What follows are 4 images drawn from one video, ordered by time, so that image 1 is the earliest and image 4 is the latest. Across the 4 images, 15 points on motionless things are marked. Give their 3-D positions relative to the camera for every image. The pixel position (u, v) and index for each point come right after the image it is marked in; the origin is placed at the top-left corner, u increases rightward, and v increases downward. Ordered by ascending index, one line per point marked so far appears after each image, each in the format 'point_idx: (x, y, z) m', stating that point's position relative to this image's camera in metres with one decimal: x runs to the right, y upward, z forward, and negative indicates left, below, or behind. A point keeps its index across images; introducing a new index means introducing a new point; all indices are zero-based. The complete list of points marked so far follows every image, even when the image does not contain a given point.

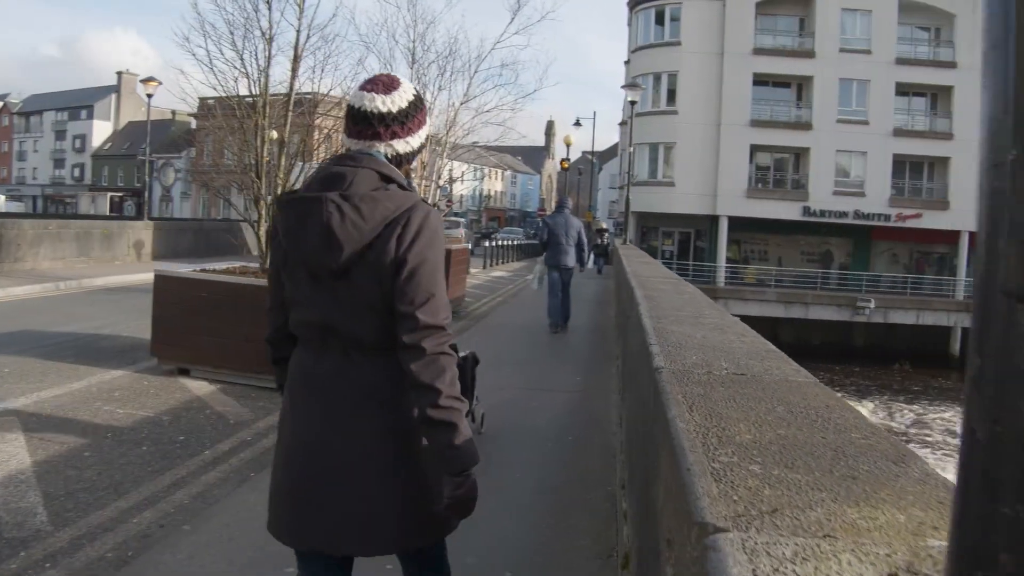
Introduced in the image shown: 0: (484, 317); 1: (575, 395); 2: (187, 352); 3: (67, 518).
0: (-0.5, -0.5, +13.9) m
1: (+0.5, -1.0, +7.6) m
2: (-3.1, -0.6, +8.2) m
3: (-2.5, -1.3, +4.7) m
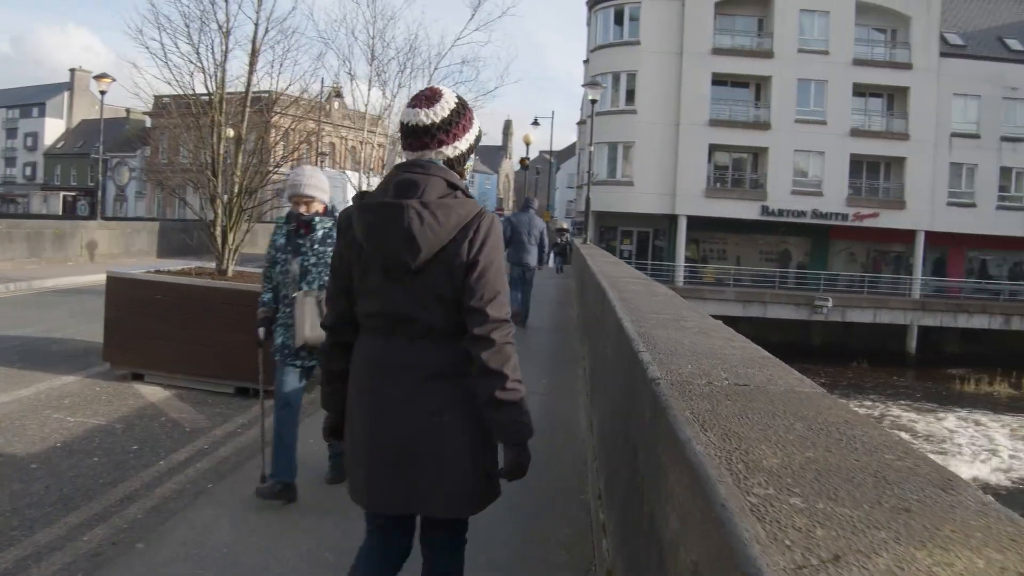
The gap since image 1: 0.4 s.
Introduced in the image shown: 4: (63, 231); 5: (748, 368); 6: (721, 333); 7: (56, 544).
0: (-1.1, -0.5, +13.7) m
1: (+0.3, -1.0, +7.5) m
2: (-3.4, -0.6, +7.9) m
3: (-2.6, -1.3, +4.4) m
4: (-10.4, +1.3, +19.6) m
5: (+0.6, -0.2, +2.2) m
6: (+0.7, -0.2, +3.0) m
7: (-2.3, -1.3, +4.4) m
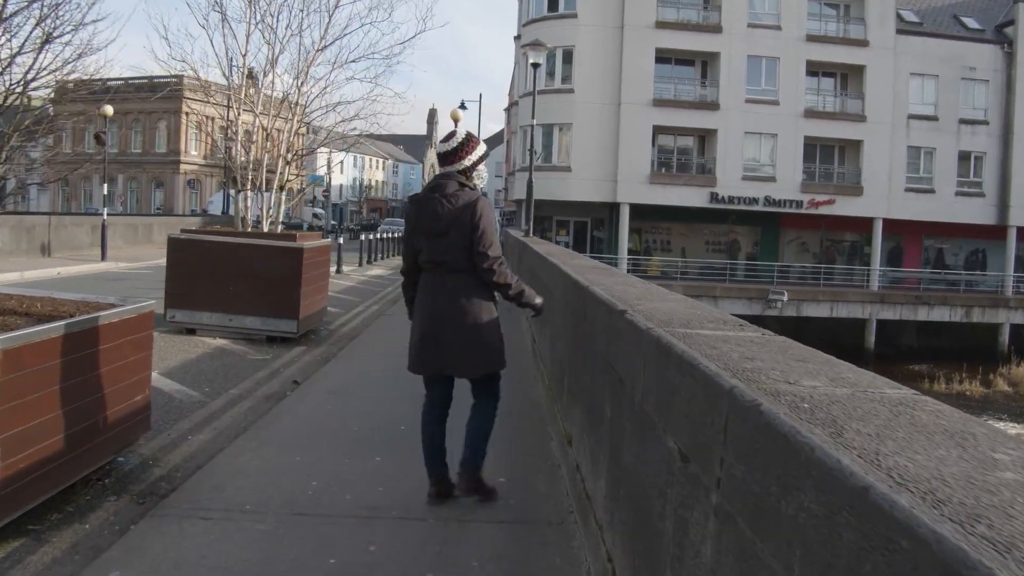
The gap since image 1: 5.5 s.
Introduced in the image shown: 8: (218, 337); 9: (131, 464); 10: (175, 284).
0: (-1.9, -0.7, +10.3) m
1: (0.0, -1.2, +4.2) m
2: (-3.7, -0.9, +4.3) m
3: (-2.6, -1.6, +0.9) m
4: (-11.7, +1.1, +15.3) m
5: (+0.8, -0.5, -1.0) m
6: (+0.8, -0.4, -0.2) m
7: (-2.3, -1.6, +0.9) m
8: (-3.3, -0.6, +9.7) m
9: (-2.3, -1.1, +5.1) m
10: (-3.8, 0.0, +9.7) m
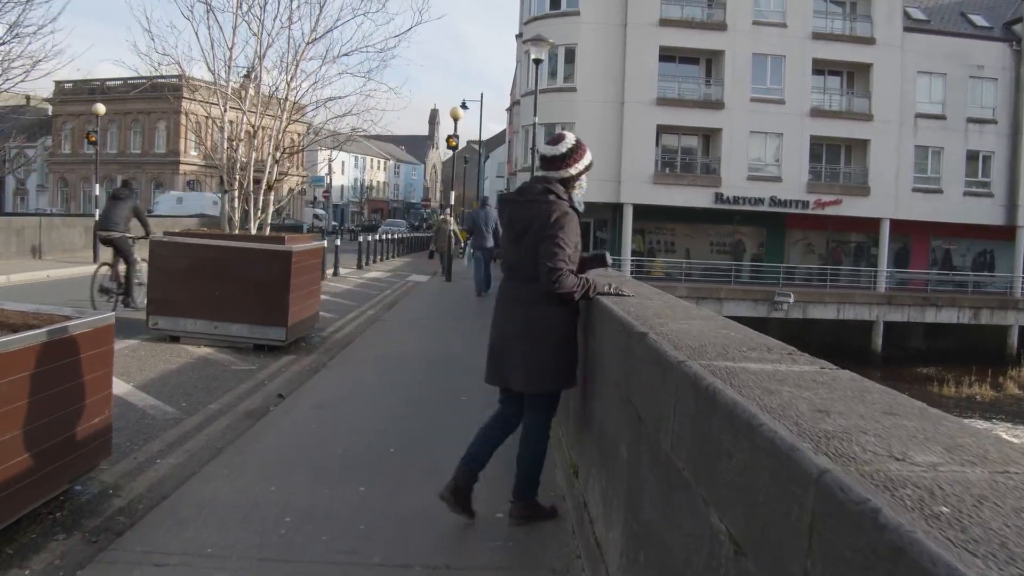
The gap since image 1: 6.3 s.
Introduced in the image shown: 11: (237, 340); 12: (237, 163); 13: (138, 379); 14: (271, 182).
0: (-1.9, -0.7, +9.8) m
1: (0.0, -1.2, +3.7) m
2: (-3.8, -0.9, +3.8) m
3: (-2.6, -1.6, +0.4) m
4: (-11.7, +1.0, +14.9) m
5: (+0.8, -0.5, -1.5) m
6: (+0.8, -0.4, -0.8) m
7: (-2.4, -1.6, +0.4) m
8: (-3.3, -0.6, +9.2) m
9: (-2.3, -1.1, +4.6) m
10: (-3.8, 0.0, +9.2) m
11: (-3.0, -0.5, +9.2) m
12: (-3.8, +1.8, +12.1) m
13: (-3.3, -0.8, +7.5) m
14: (-3.5, +1.5, +12.4) m
